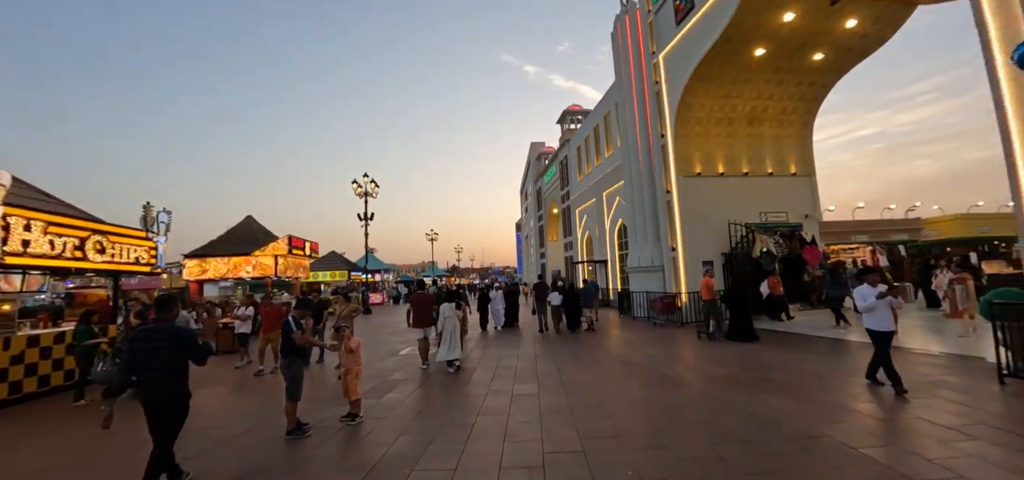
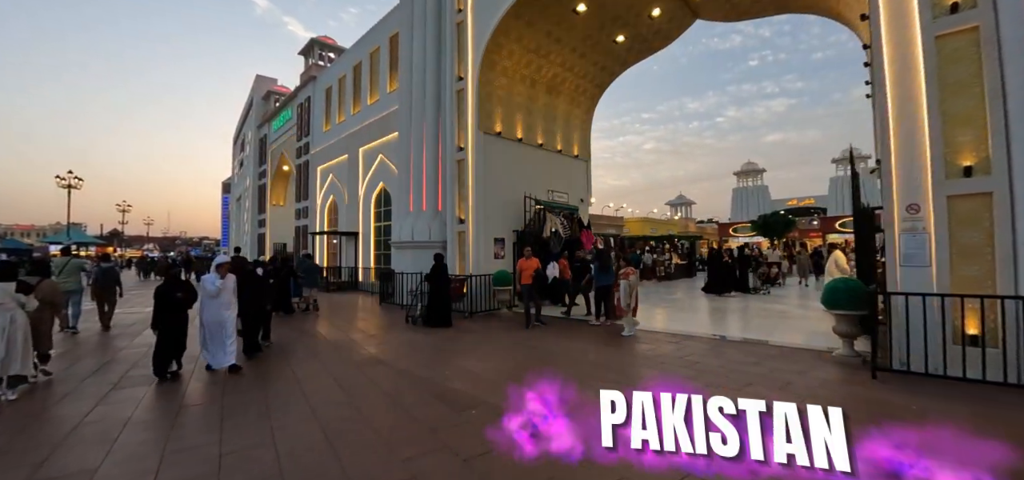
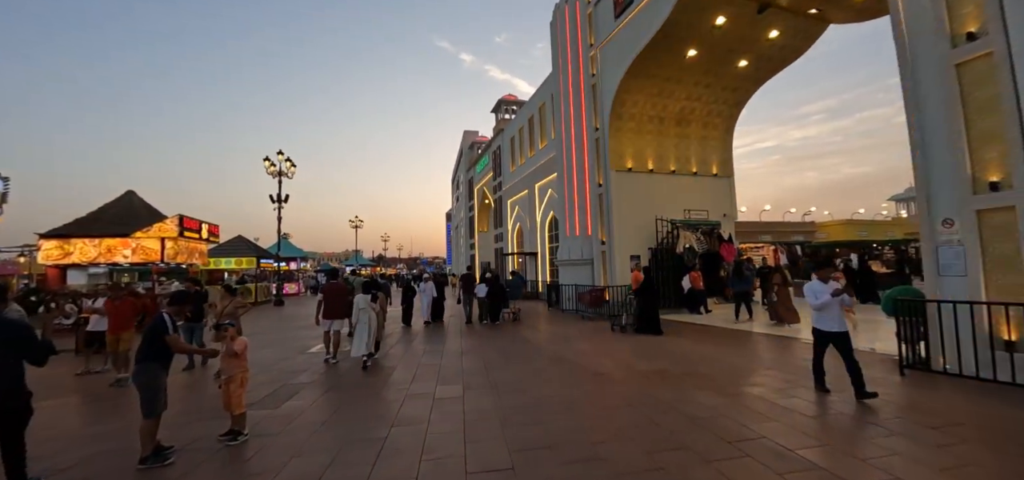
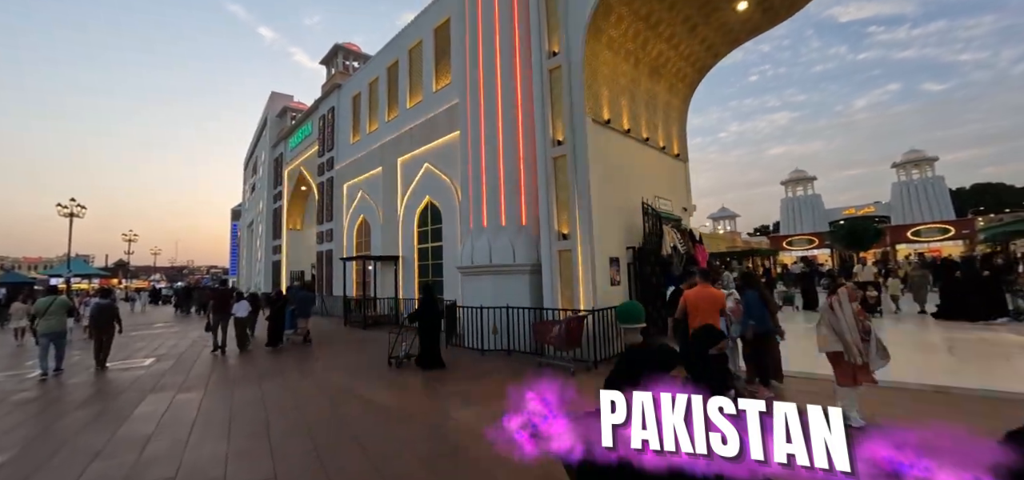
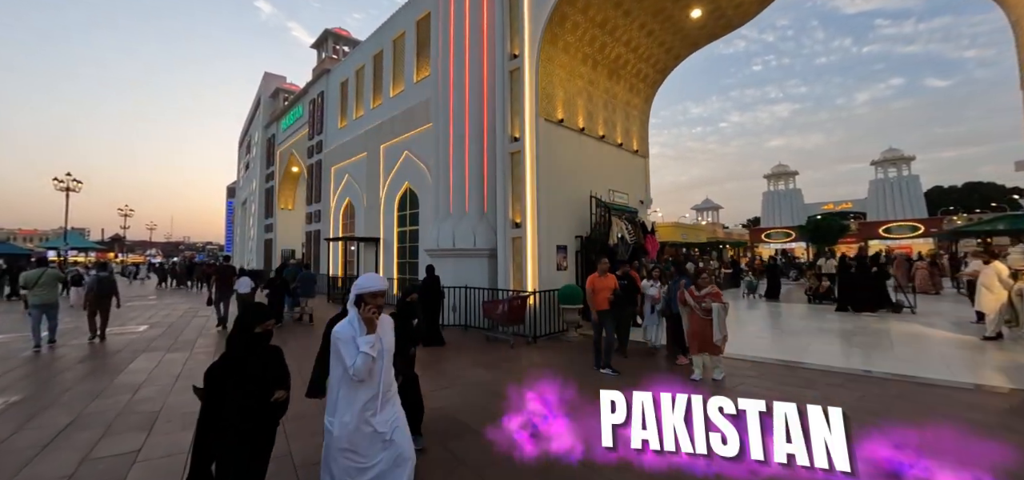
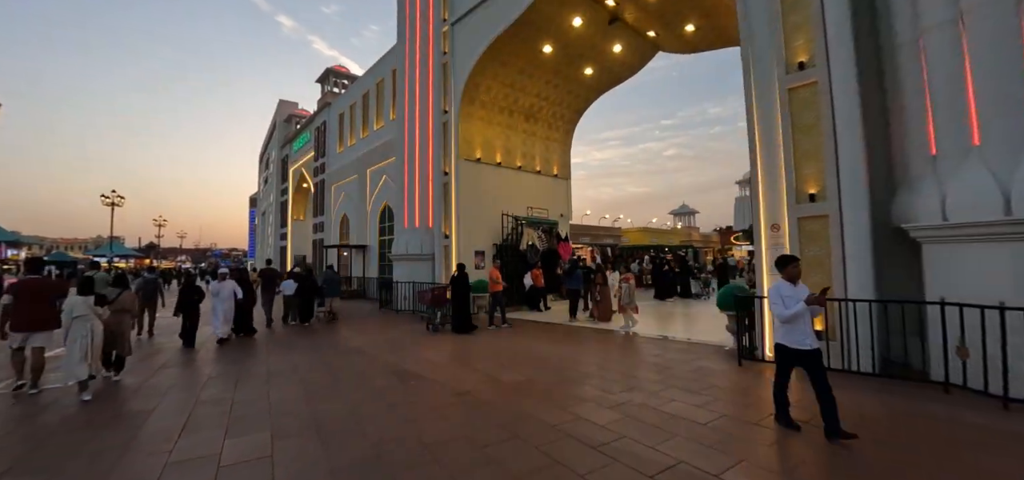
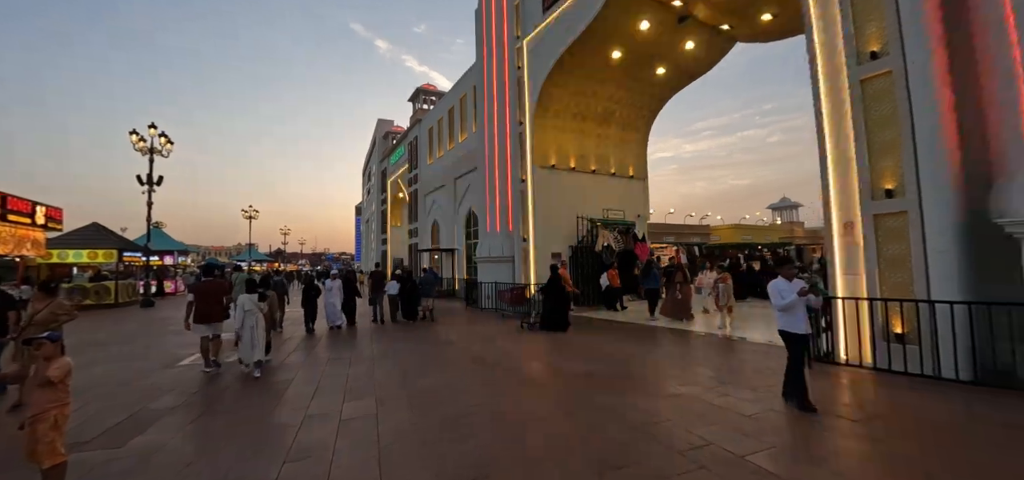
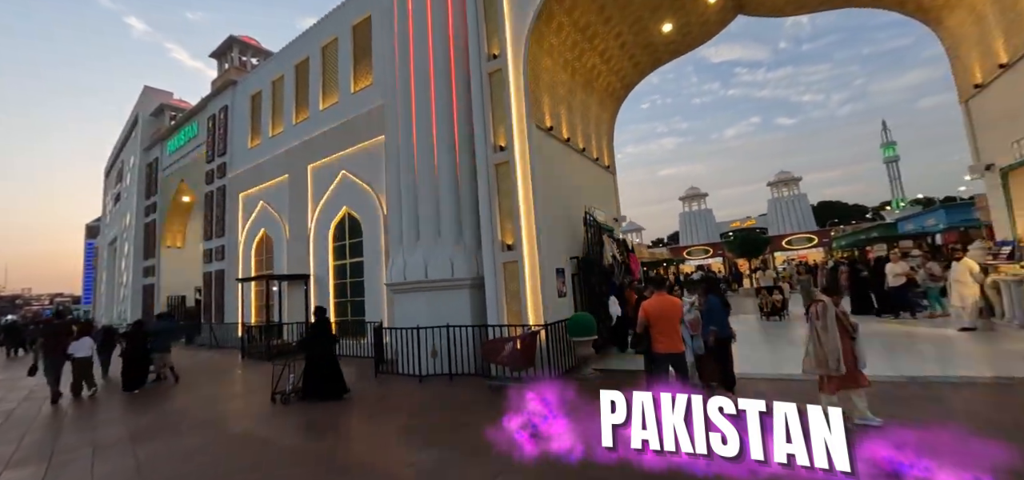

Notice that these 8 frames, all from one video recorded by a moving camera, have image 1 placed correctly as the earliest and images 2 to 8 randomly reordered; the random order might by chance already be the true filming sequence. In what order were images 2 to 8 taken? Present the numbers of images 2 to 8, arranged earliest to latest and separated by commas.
3, 7, 6, 2, 5, 4, 8
